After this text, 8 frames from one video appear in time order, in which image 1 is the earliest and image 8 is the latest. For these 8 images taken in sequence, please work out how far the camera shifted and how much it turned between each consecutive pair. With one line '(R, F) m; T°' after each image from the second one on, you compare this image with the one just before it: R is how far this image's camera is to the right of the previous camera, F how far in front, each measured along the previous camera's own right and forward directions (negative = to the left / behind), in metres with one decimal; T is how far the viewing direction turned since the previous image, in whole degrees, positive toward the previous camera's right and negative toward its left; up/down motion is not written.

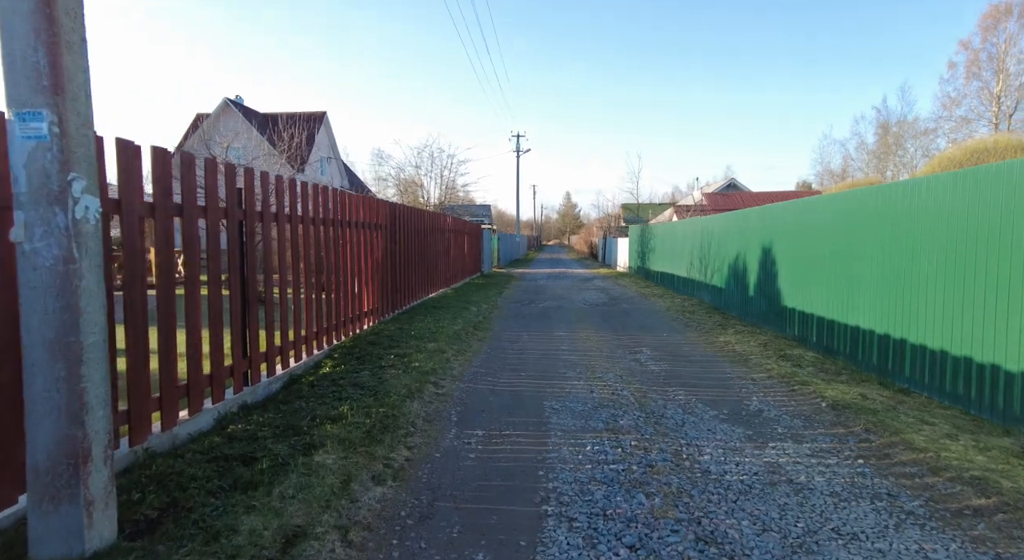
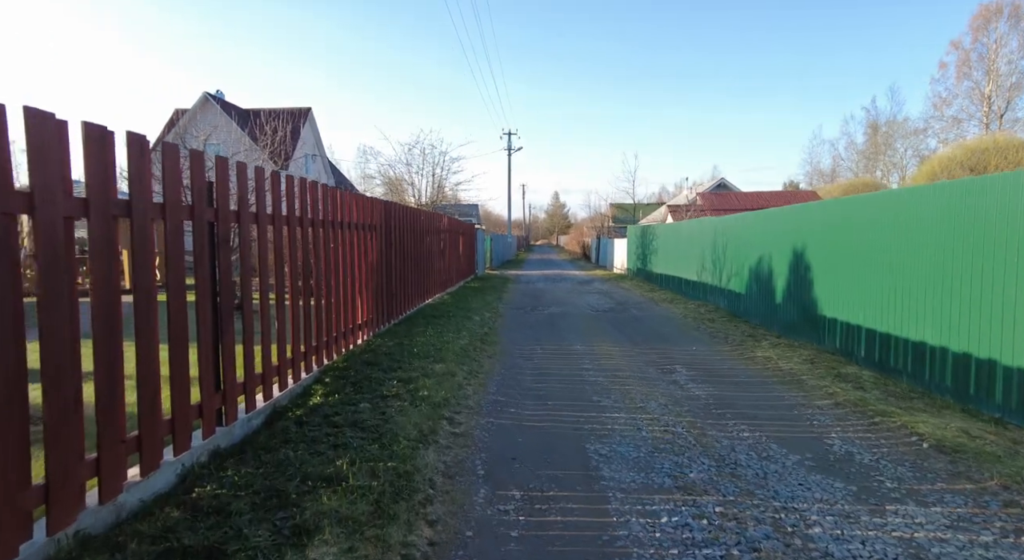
(-0.3, +0.8) m; +1°
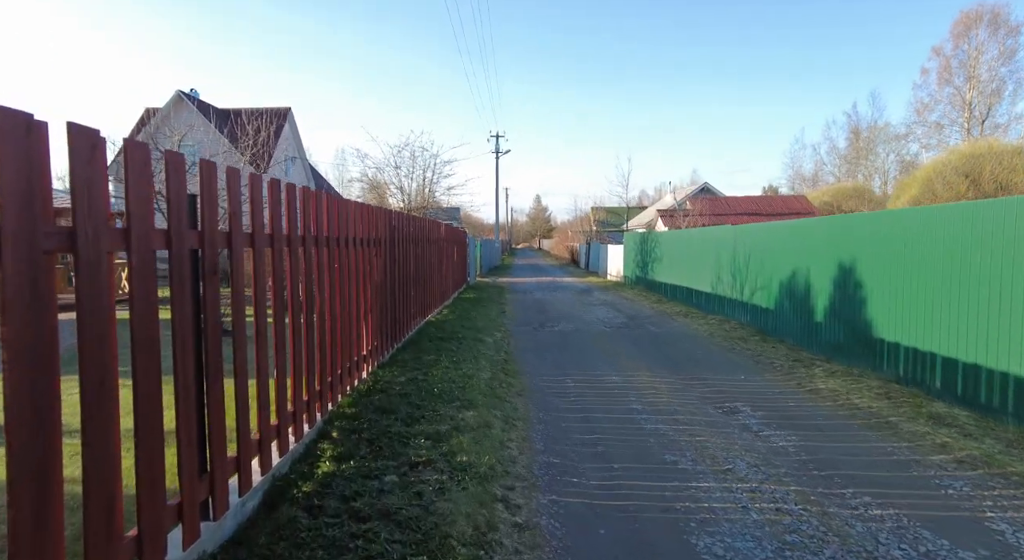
(-0.5, +0.9) m; +2°
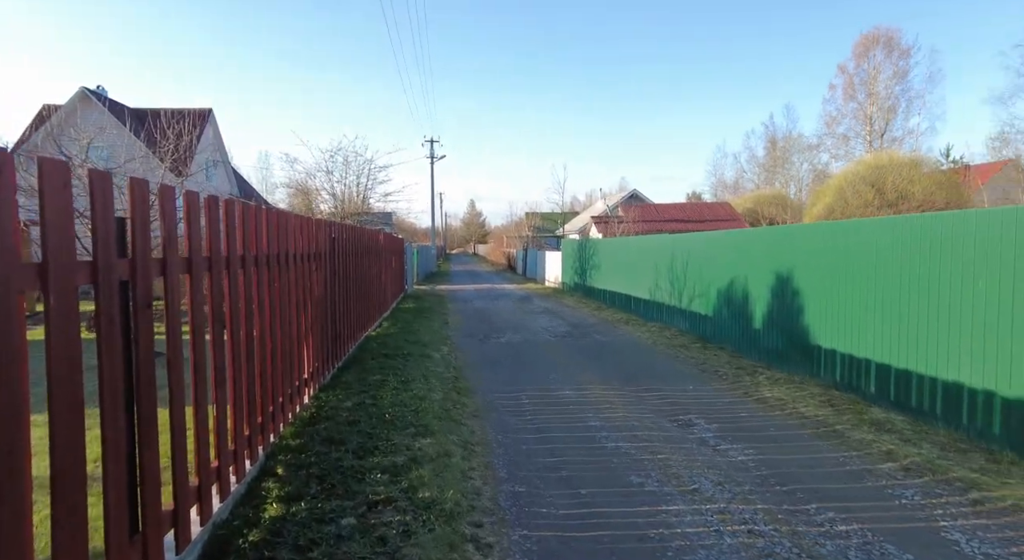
(-0.2, +0.2) m; +7°
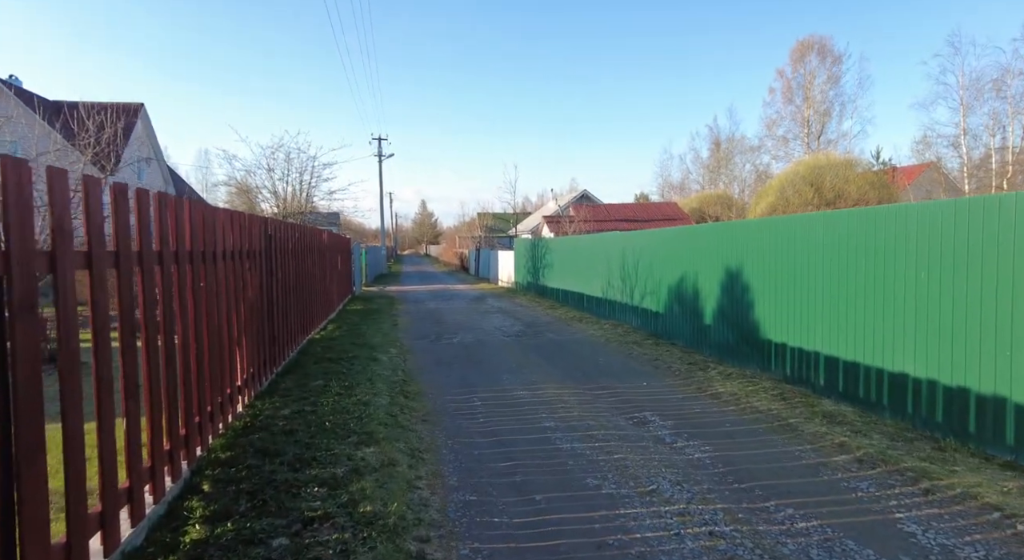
(0.0, +0.2) m; +5°
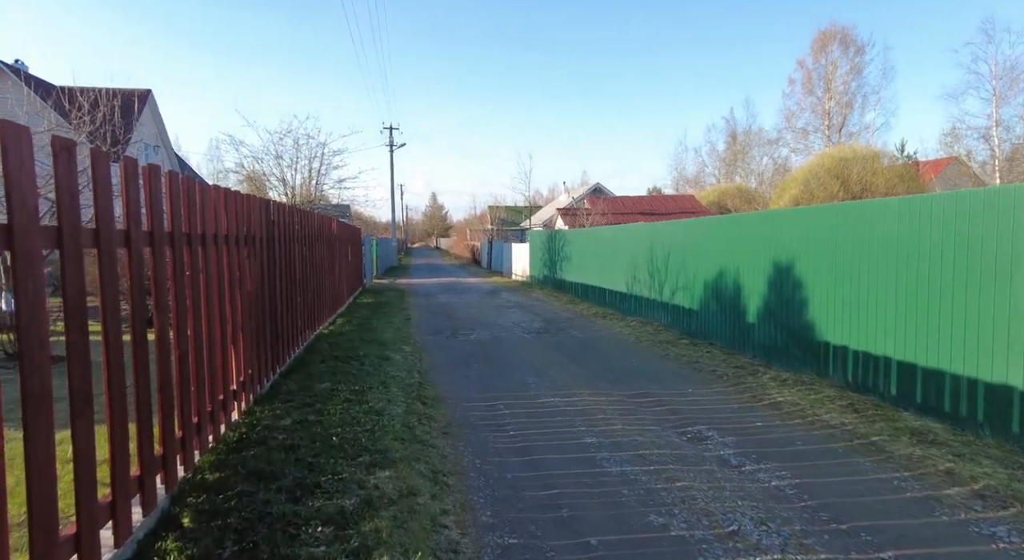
(-0.2, +0.7) m; -1°
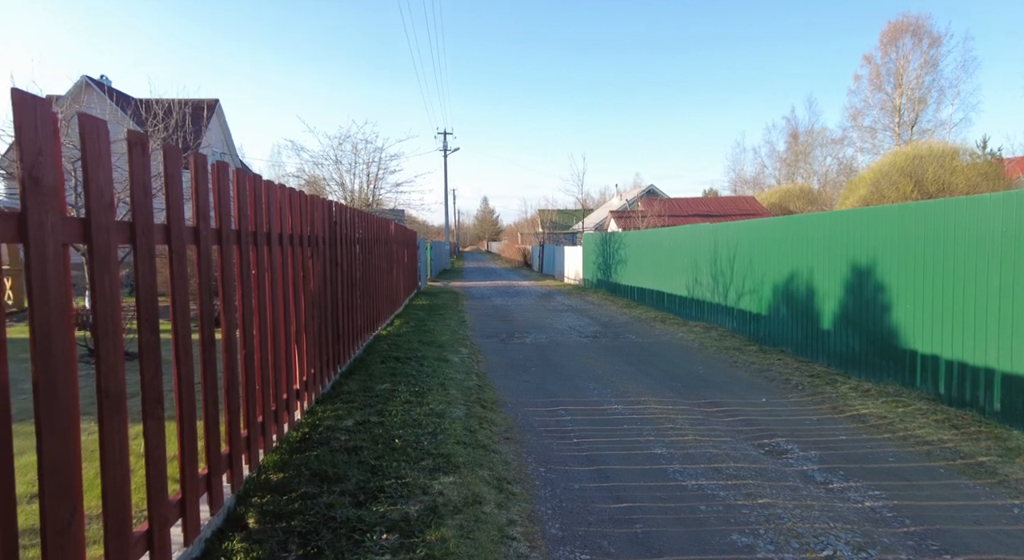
(-0.1, +0.1) m; -5°
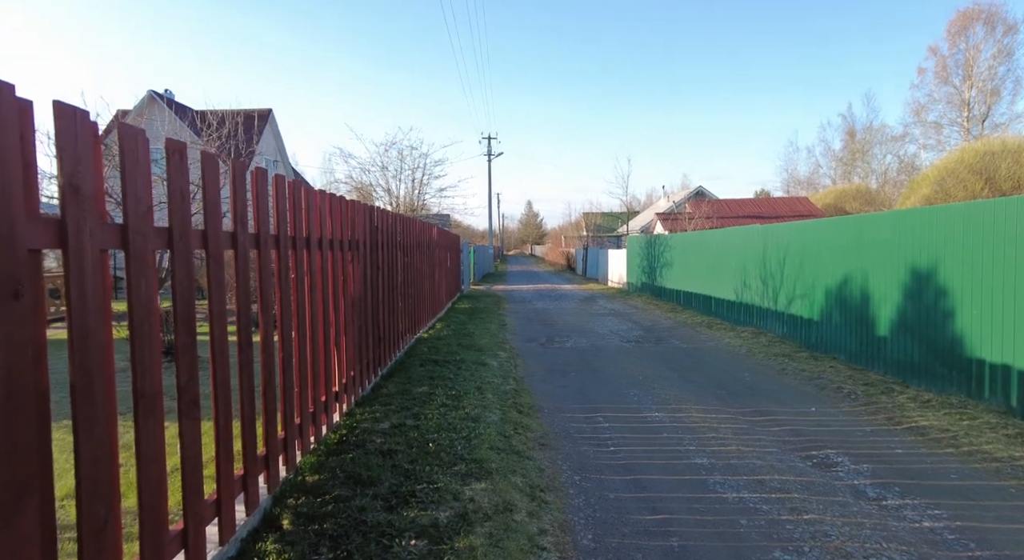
(+0.1, 0.0) m; -5°
